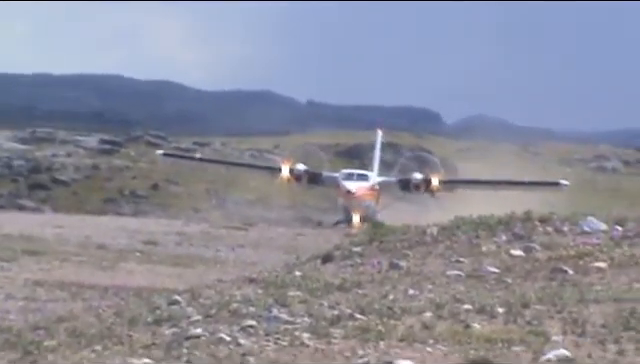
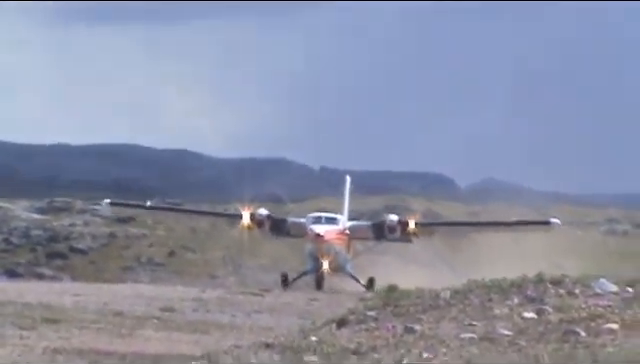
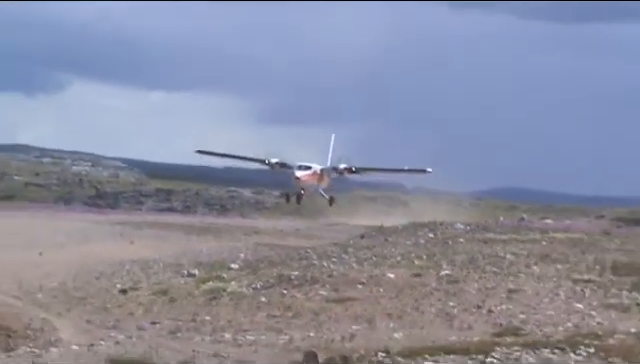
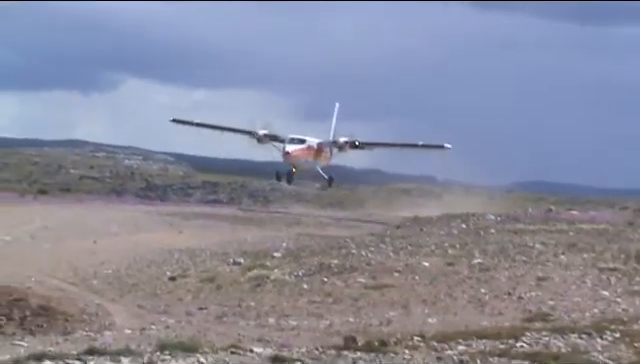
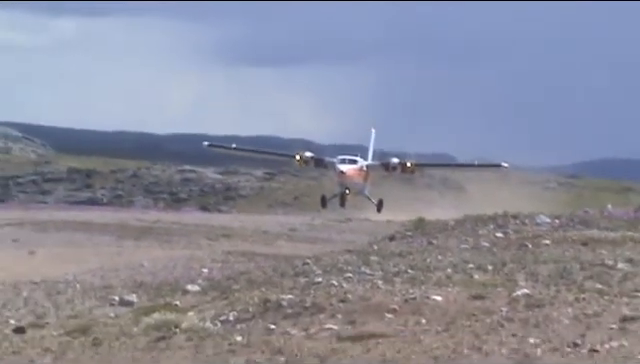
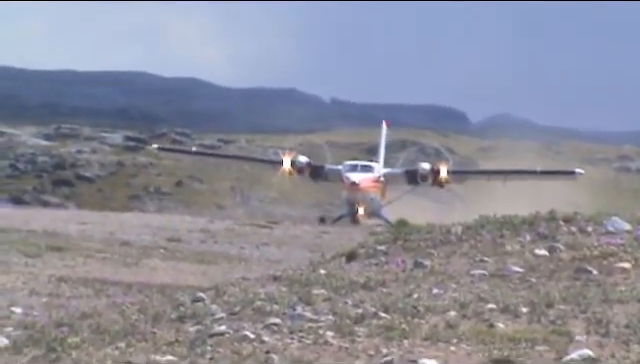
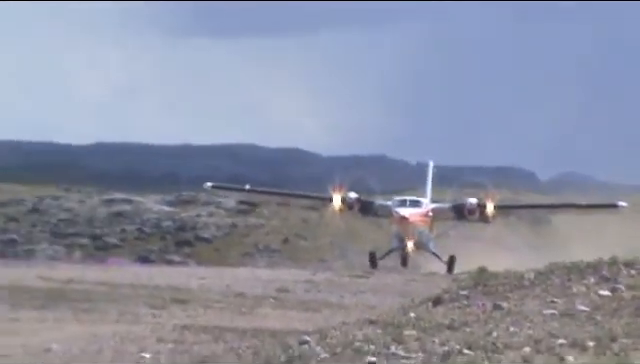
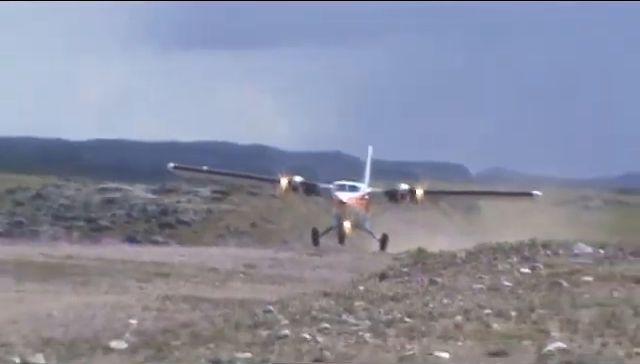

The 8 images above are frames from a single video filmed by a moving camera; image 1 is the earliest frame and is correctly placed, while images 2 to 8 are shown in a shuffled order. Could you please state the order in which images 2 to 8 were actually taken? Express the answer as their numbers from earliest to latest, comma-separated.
6, 2, 7, 8, 5, 3, 4
